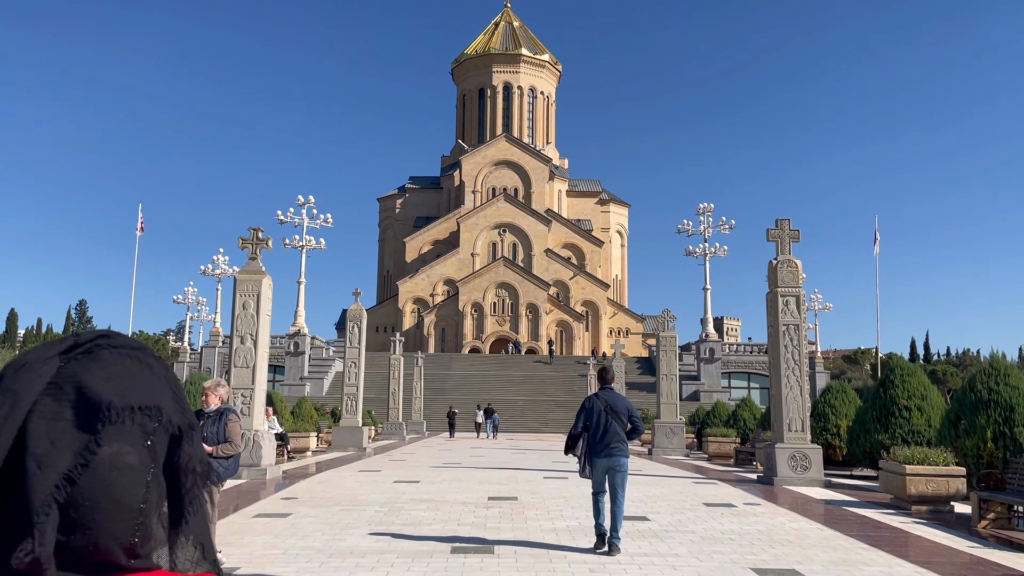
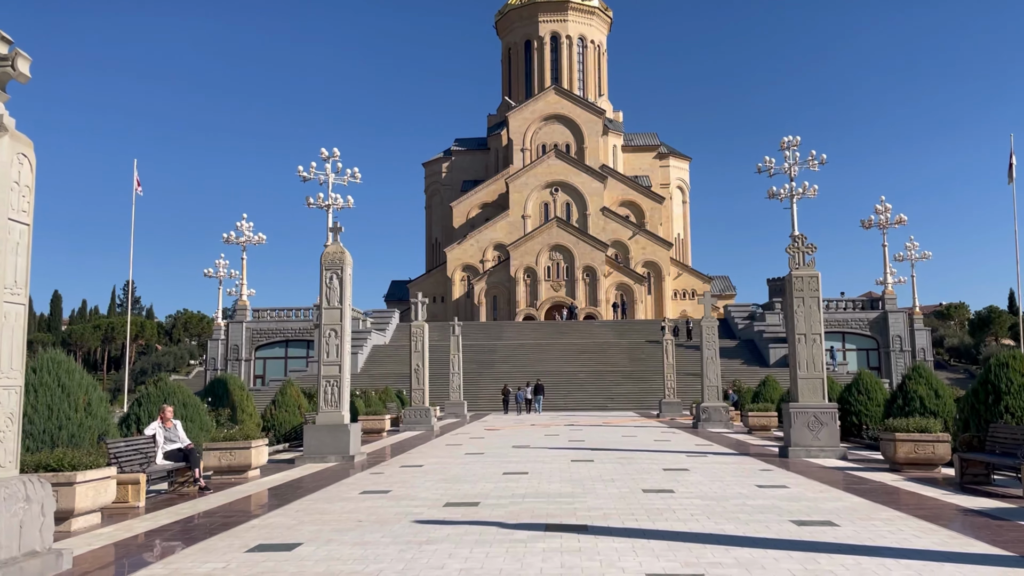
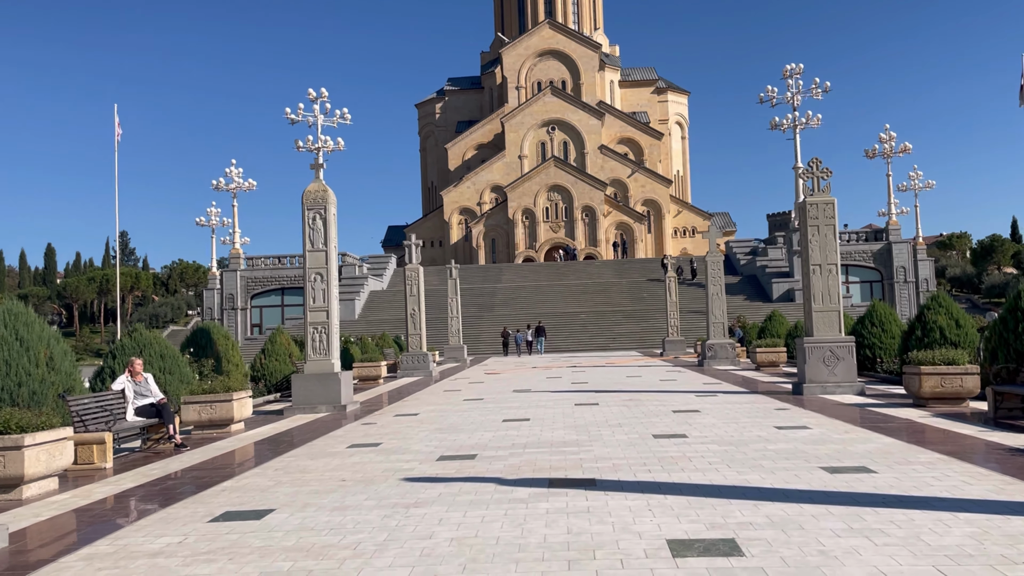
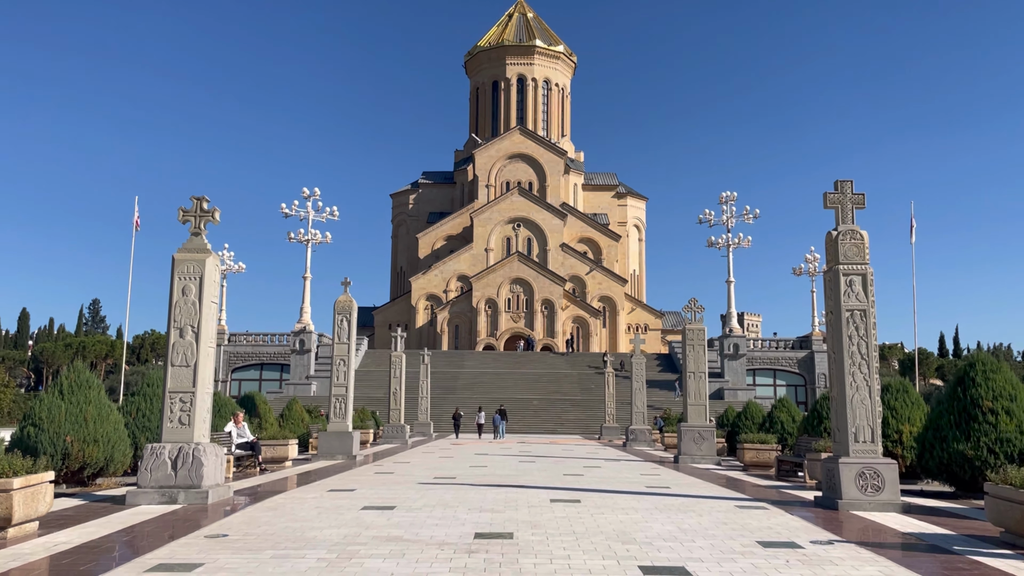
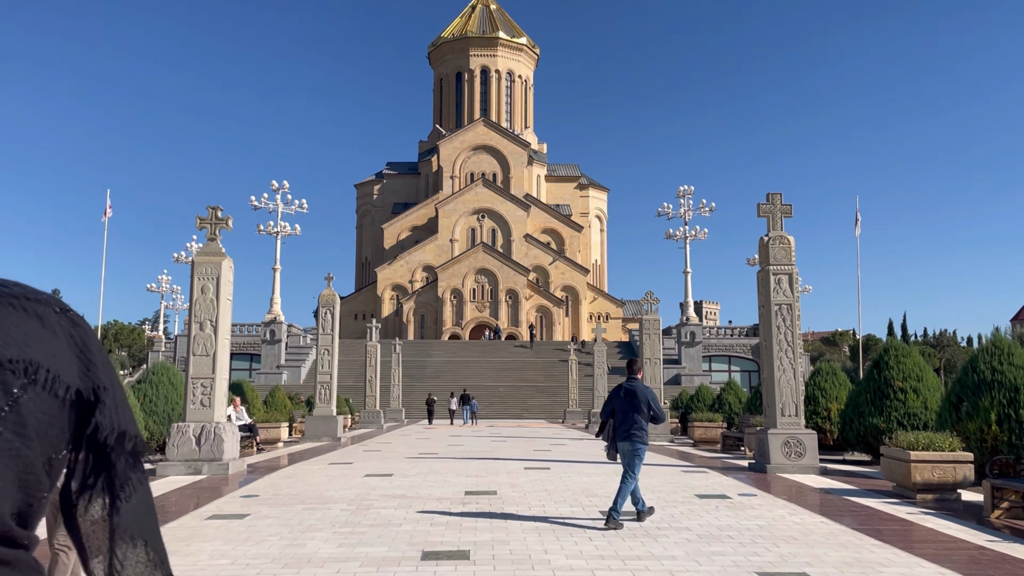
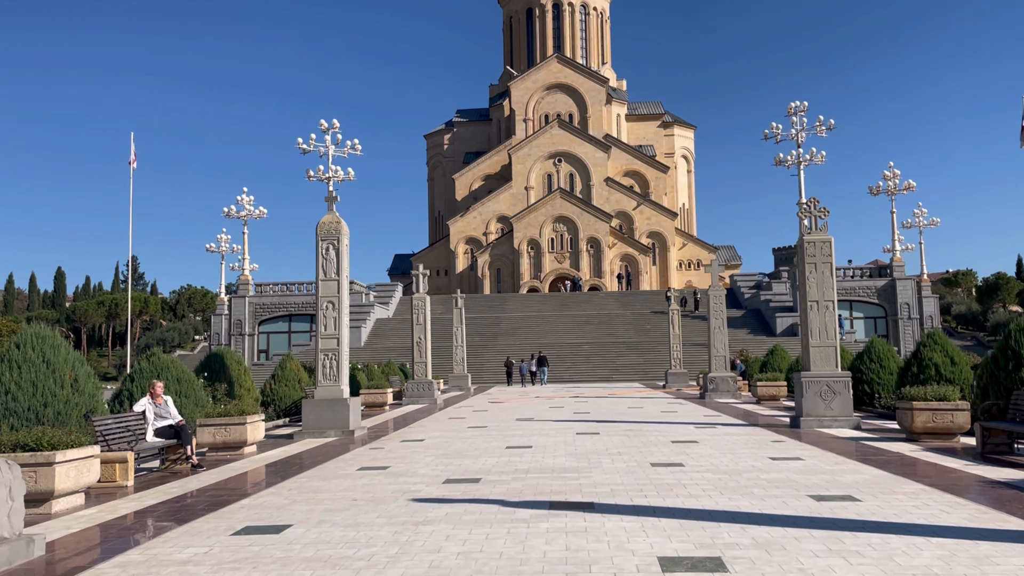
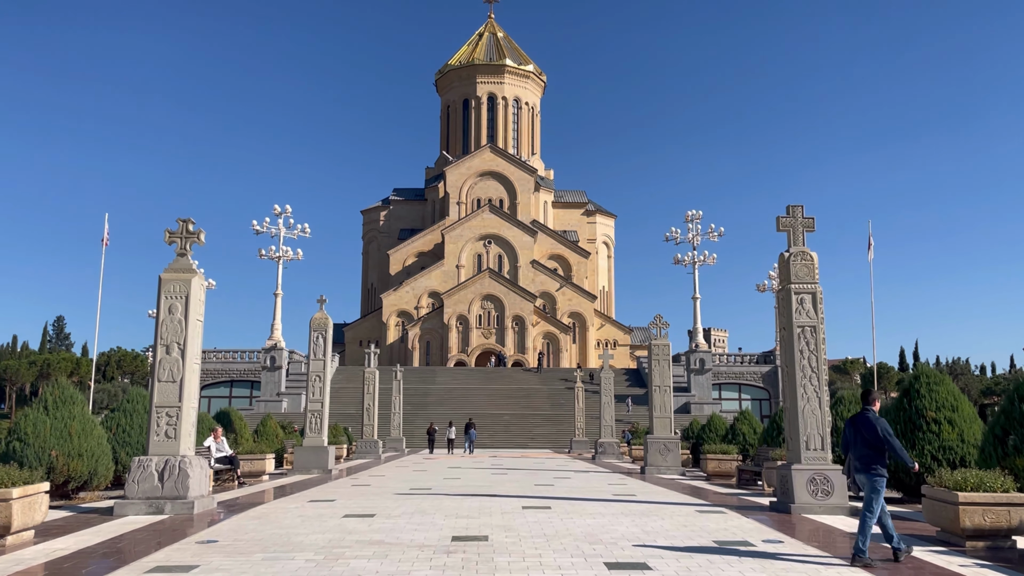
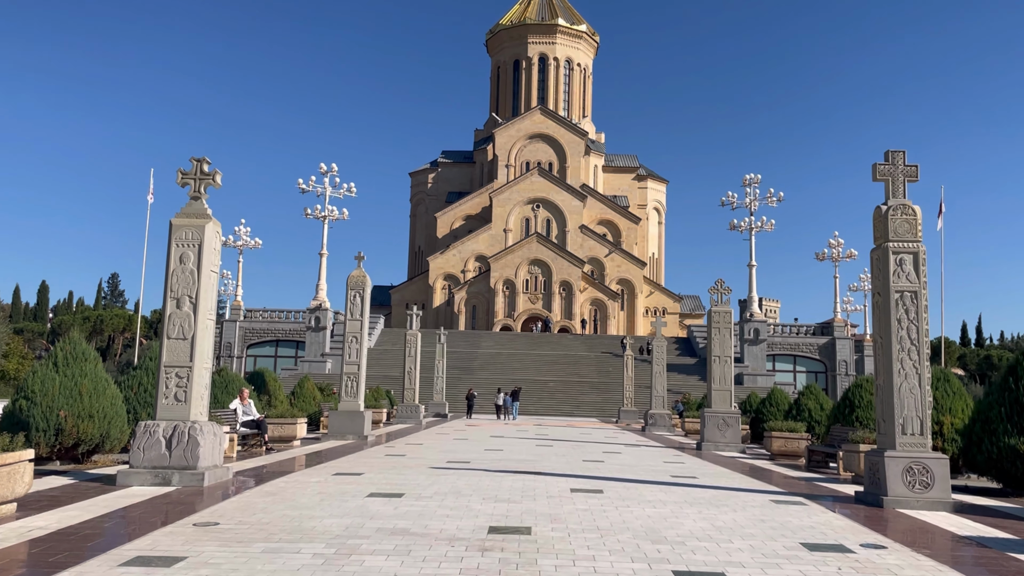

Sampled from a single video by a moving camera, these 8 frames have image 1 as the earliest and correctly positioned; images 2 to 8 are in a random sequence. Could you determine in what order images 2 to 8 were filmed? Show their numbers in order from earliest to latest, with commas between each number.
5, 7, 4, 8, 2, 6, 3
